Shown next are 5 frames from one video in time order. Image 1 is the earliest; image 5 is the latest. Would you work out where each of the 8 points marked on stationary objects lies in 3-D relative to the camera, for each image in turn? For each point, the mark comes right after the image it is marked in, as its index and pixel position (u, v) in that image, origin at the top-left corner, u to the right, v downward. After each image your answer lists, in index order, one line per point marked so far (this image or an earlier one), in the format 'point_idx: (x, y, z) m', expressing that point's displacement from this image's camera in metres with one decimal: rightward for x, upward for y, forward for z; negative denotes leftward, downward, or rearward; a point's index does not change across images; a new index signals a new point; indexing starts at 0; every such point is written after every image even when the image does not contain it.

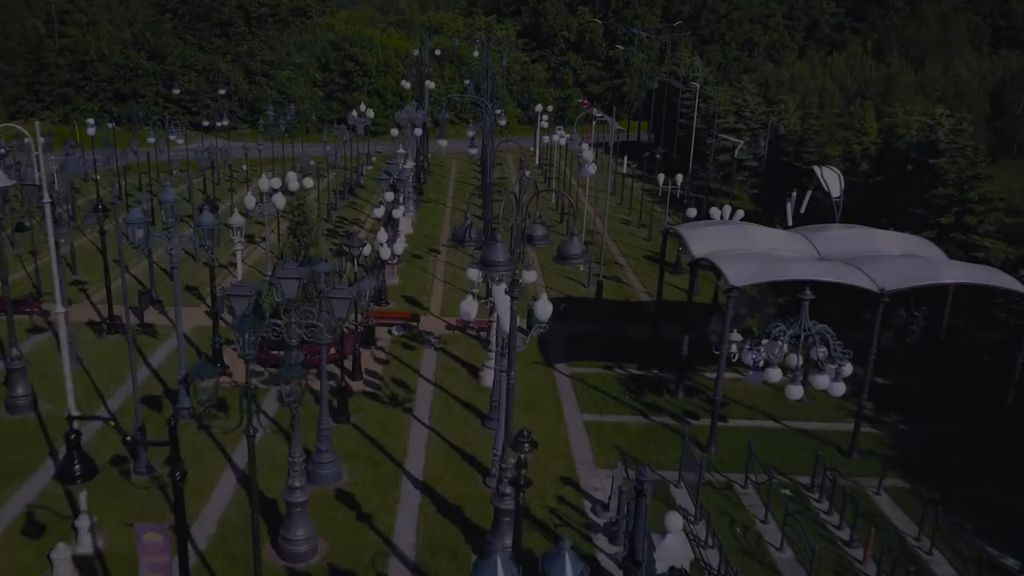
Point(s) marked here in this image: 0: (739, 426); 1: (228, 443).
0: (+4.4, -2.7, +19.3) m
1: (-5.1, -2.8, +17.8) m
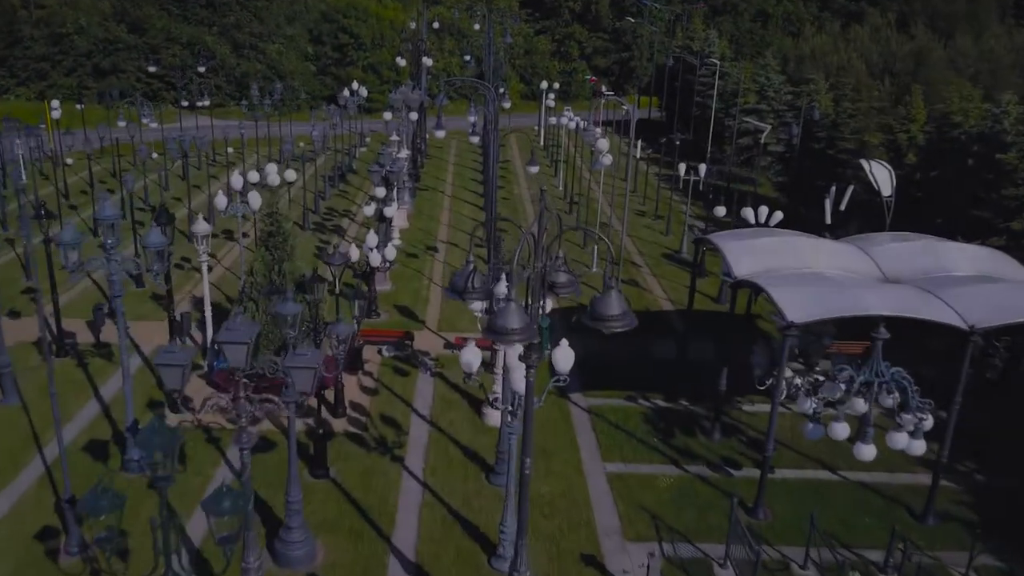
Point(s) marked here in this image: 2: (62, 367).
0: (+4.6, -3.1, +16.3) m
1: (-5.0, -3.3, +14.9) m
2: (-9.1, -1.6, +19.9) m
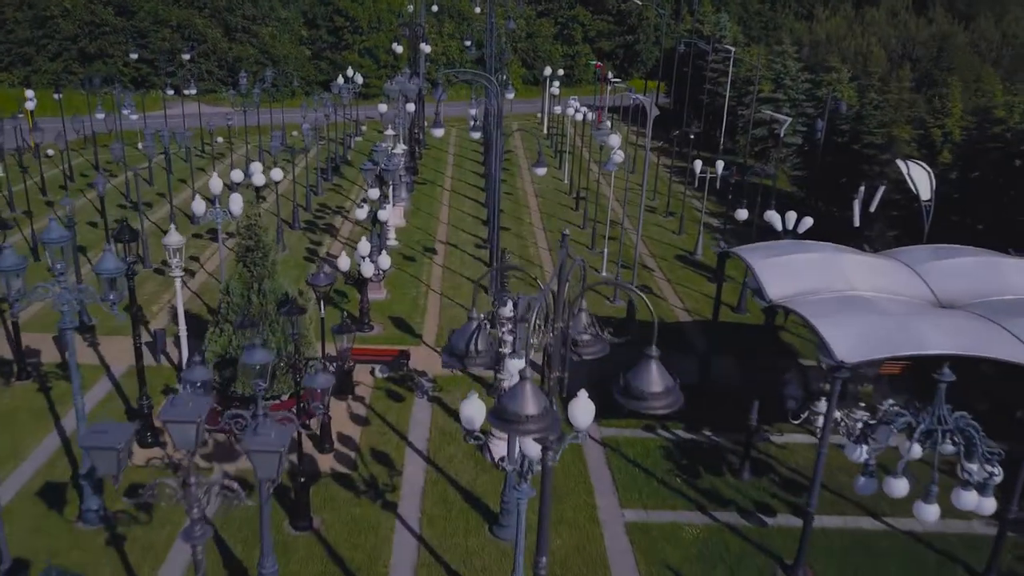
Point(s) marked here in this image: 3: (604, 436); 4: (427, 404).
0: (+4.7, -3.5, +14.5) m
1: (-4.9, -3.7, +13.1) m
2: (-9.0, -1.9, +18.1) m
3: (+1.6, -2.6, +17.0) m
4: (-1.6, -2.1, +18.2) m
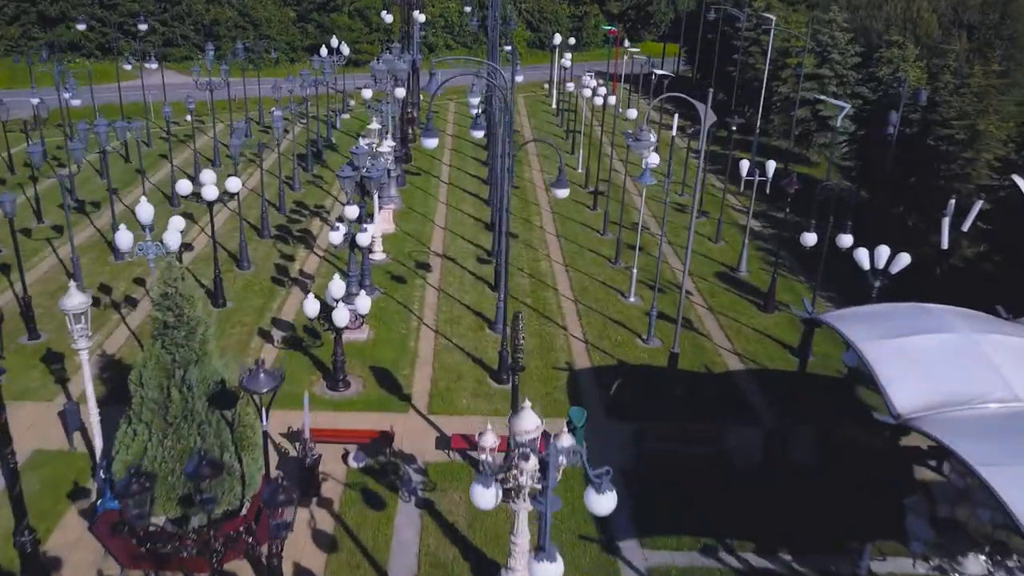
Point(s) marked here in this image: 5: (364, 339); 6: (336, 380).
0: (+4.9, -4.7, +10.3) m
1: (-4.7, -5.0, +8.8) m
2: (-8.8, -2.9, +13.7) m
3: (+1.8, -3.6, +12.7) m
4: (-1.4, -3.2, +13.9) m
5: (-2.9, -1.0, +19.3) m
6: (-3.1, -1.6, +17.2) m
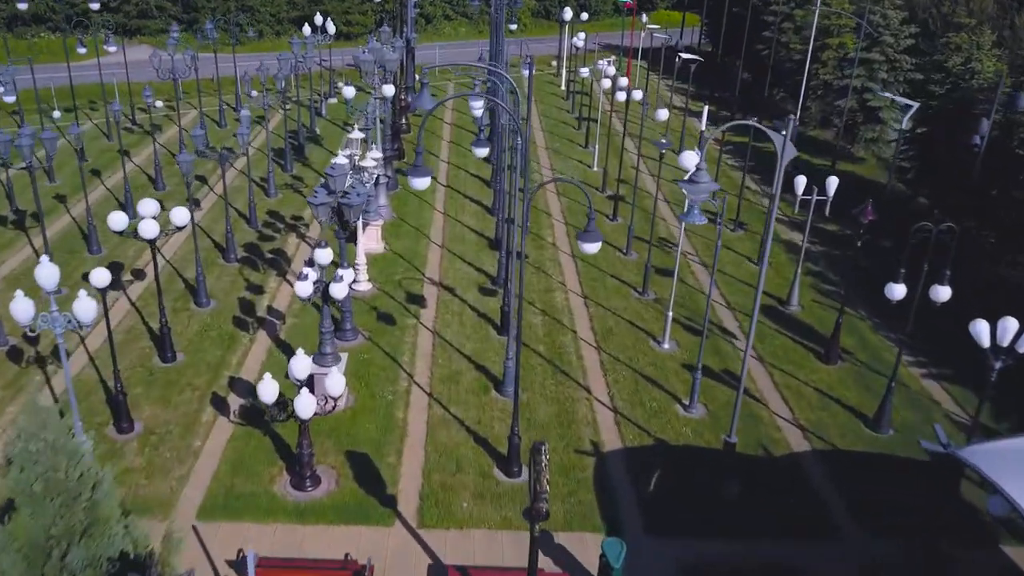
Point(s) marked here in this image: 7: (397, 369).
0: (+5.1, -6.0, +6.8) m
1: (-4.5, -6.3, +5.4) m
2: (-8.6, -4.1, +10.2) m
3: (+2.0, -4.8, +9.2) m
4: (-1.2, -4.3, +10.3) m
5: (-2.7, -1.9, +15.6) m
6: (-2.9, -2.6, +13.6) m
7: (-2.0, -1.5, +17.0) m
